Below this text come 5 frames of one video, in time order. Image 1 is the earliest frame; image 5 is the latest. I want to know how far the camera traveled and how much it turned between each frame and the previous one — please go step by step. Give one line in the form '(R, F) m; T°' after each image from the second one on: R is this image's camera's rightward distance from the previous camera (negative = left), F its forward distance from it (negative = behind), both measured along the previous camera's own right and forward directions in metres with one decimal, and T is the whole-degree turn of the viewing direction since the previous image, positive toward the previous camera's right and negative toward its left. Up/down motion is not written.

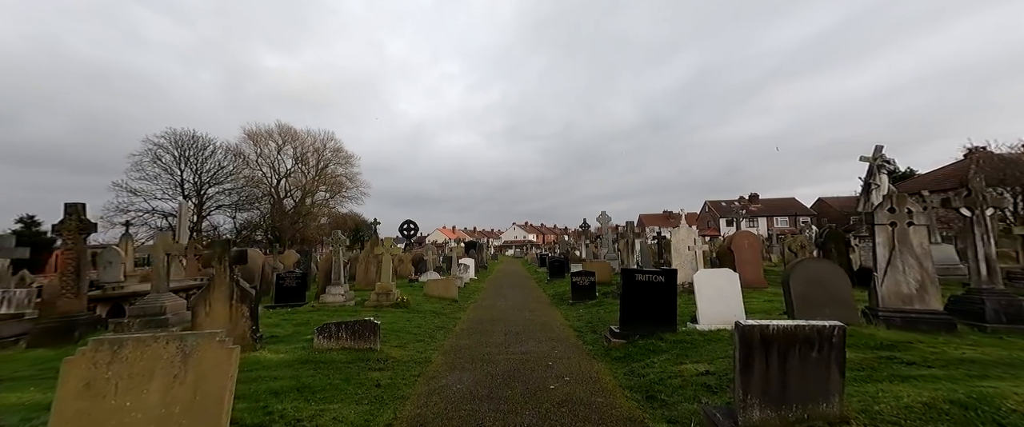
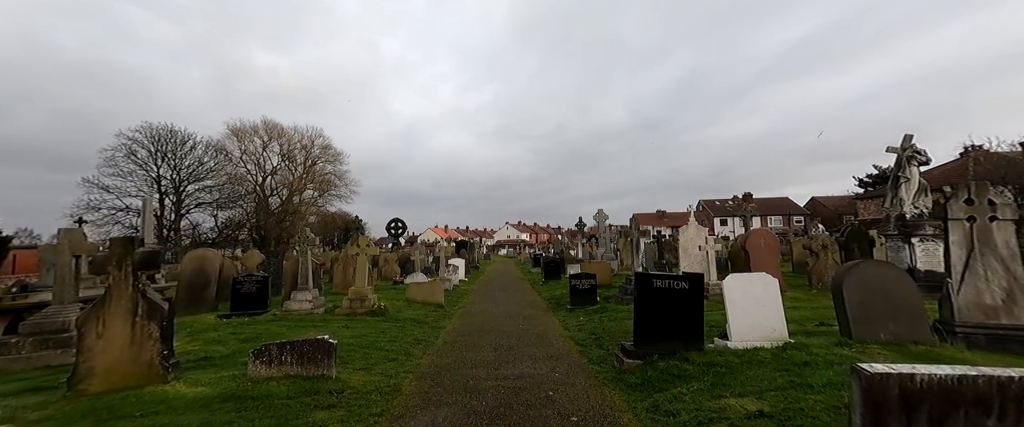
(0.0, +1.3) m; +1°
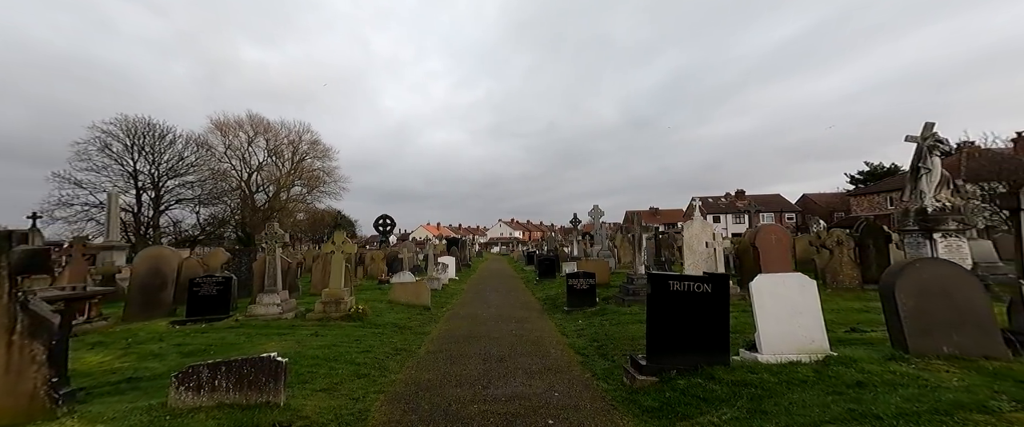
(0.0, +0.9) m; +1°
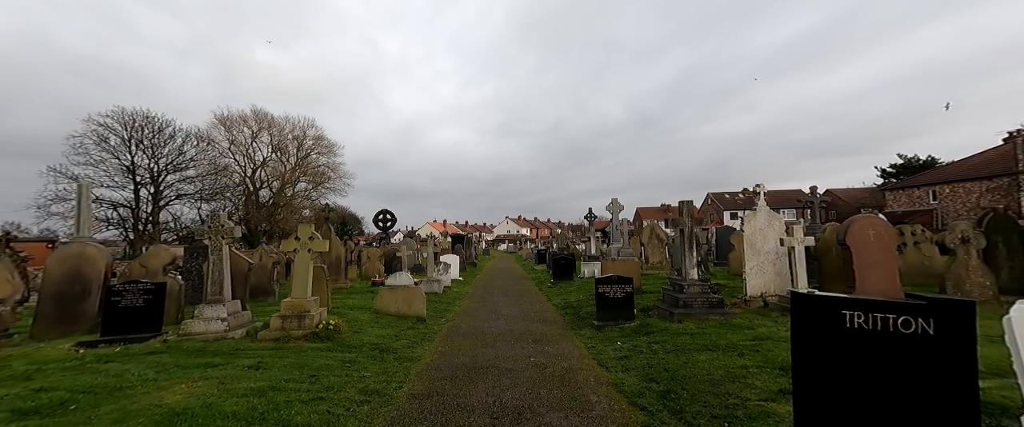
(-0.2, +2.3) m; -1°
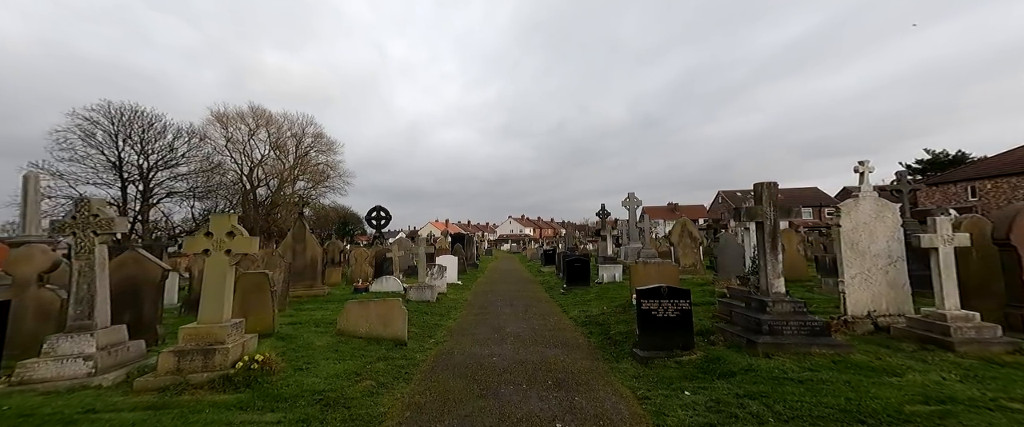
(-0.1, +2.4) m; 0°
